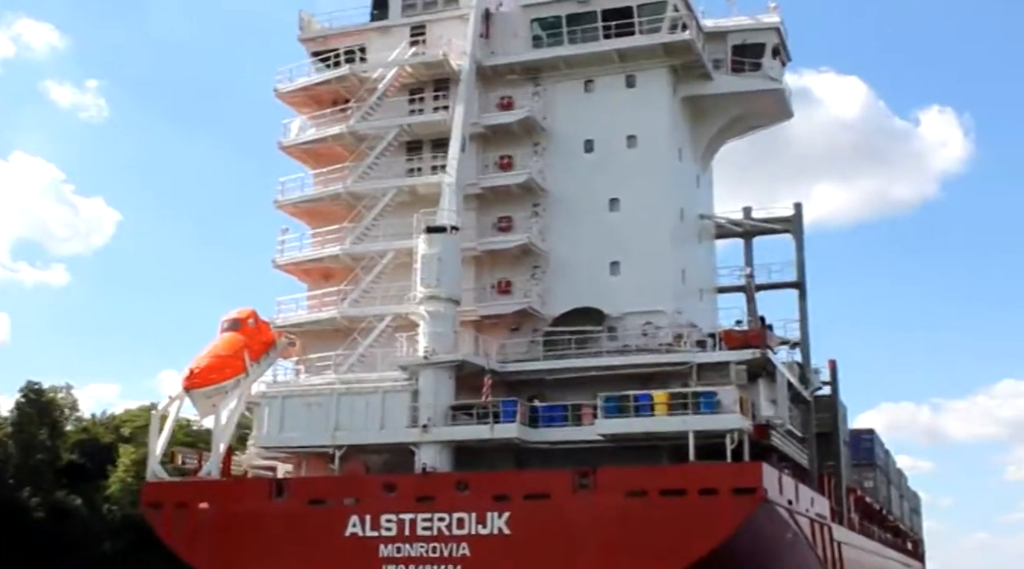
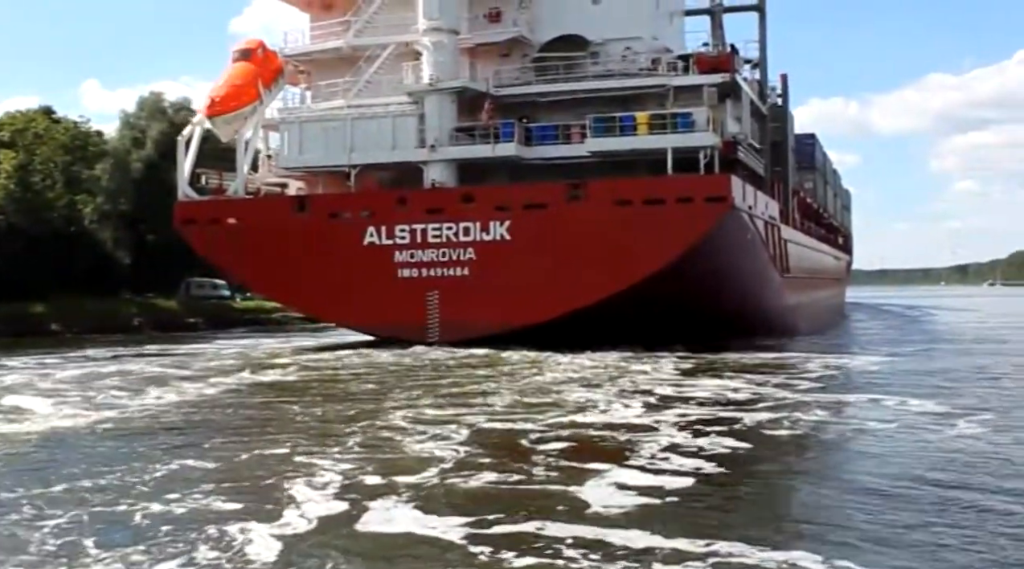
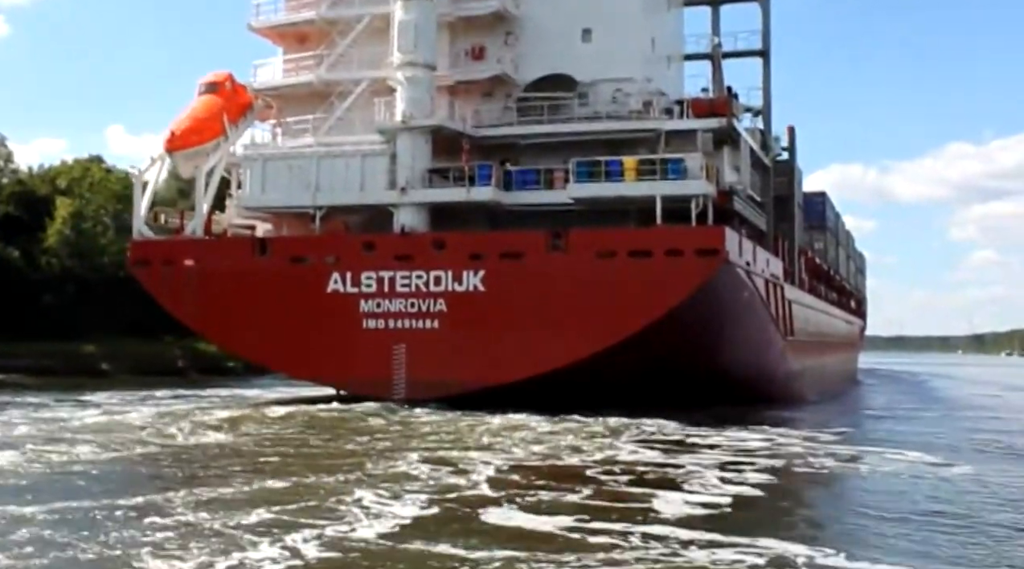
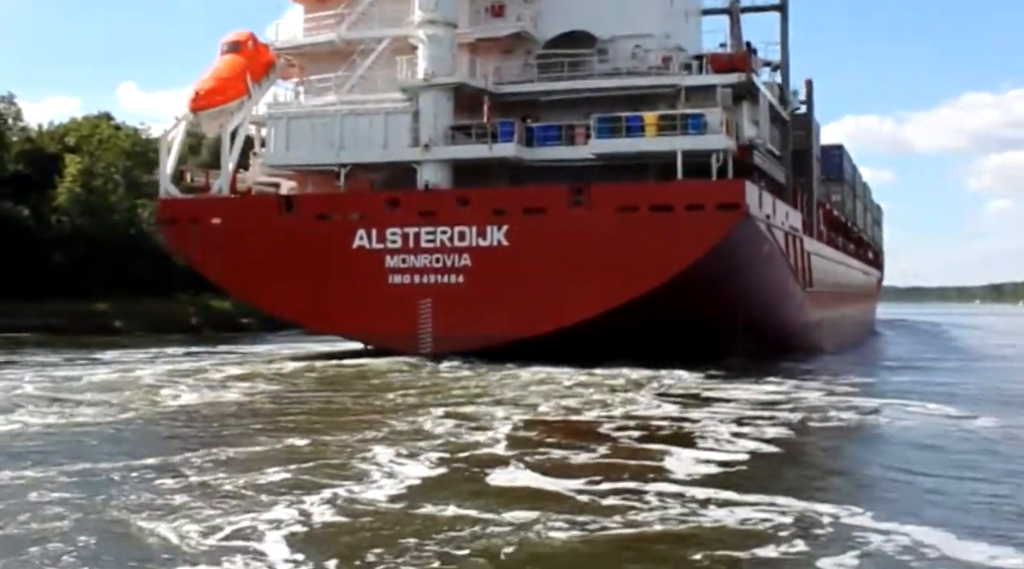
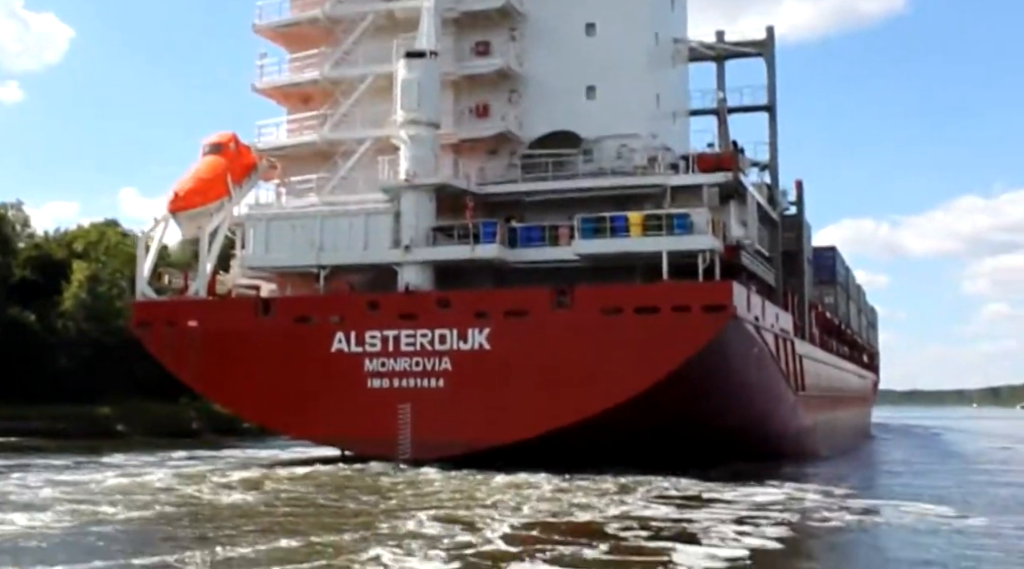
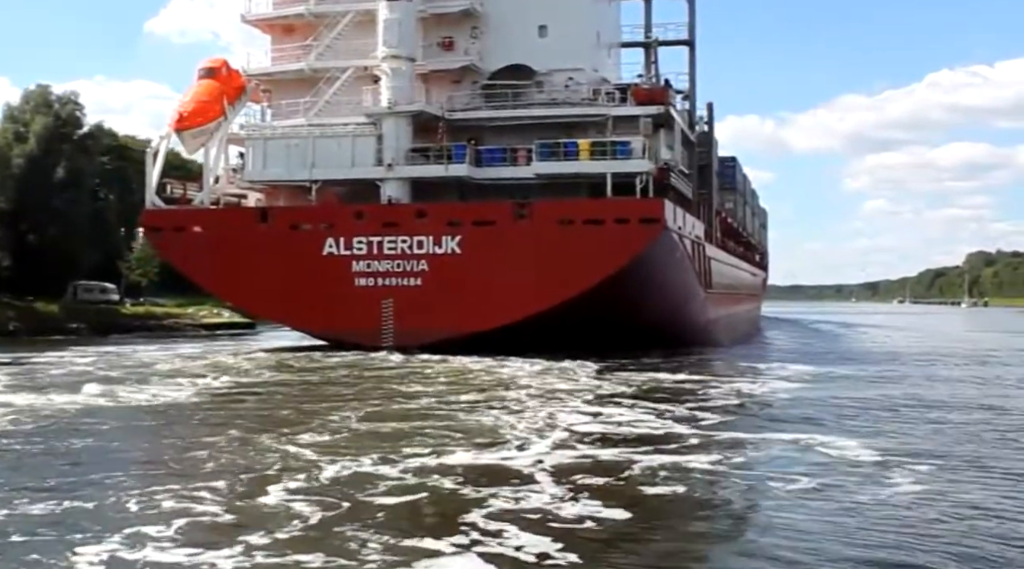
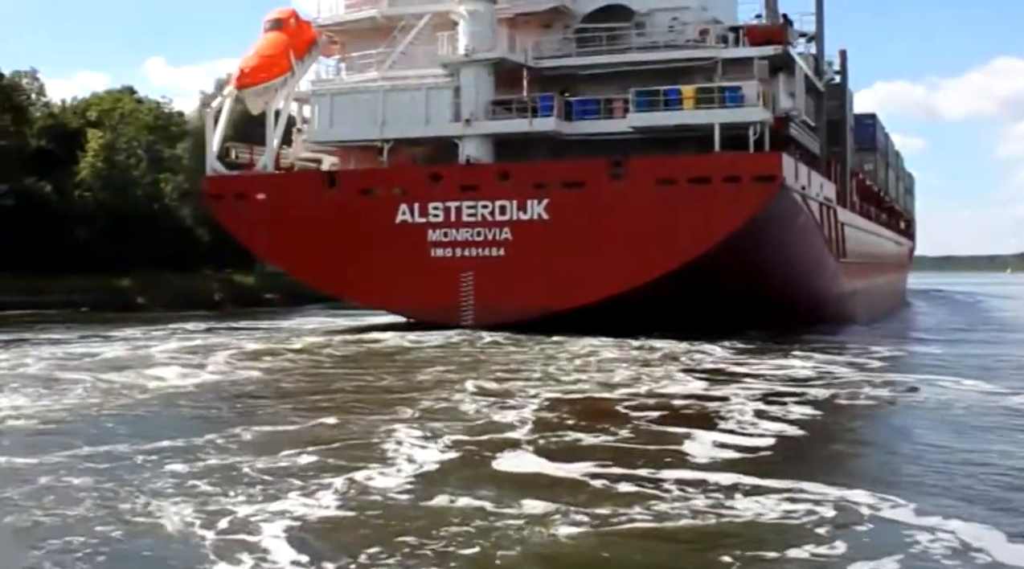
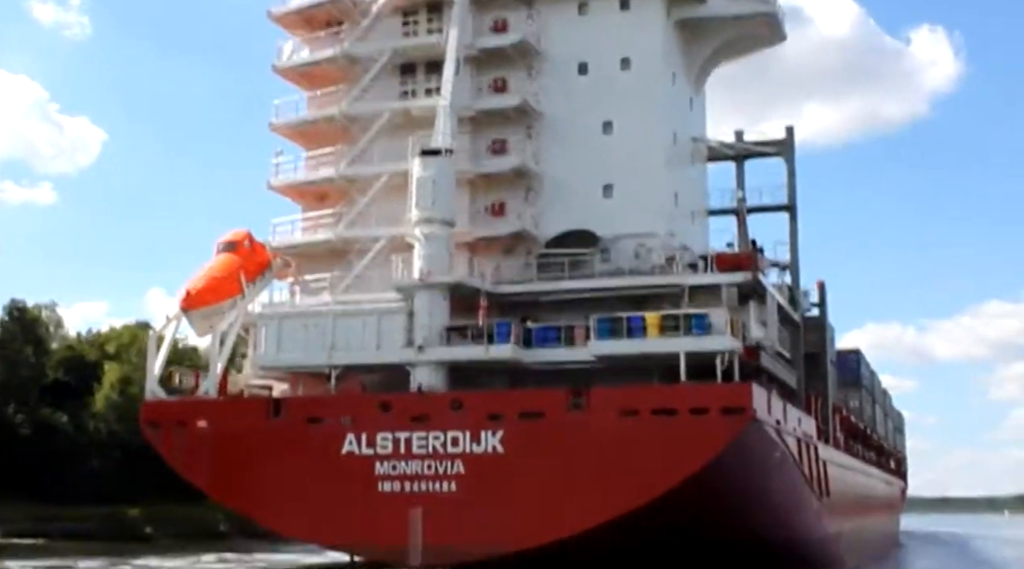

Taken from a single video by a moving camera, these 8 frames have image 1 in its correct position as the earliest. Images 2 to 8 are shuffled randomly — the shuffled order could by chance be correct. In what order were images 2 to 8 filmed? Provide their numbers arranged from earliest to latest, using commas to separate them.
8, 5, 3, 4, 7, 2, 6
